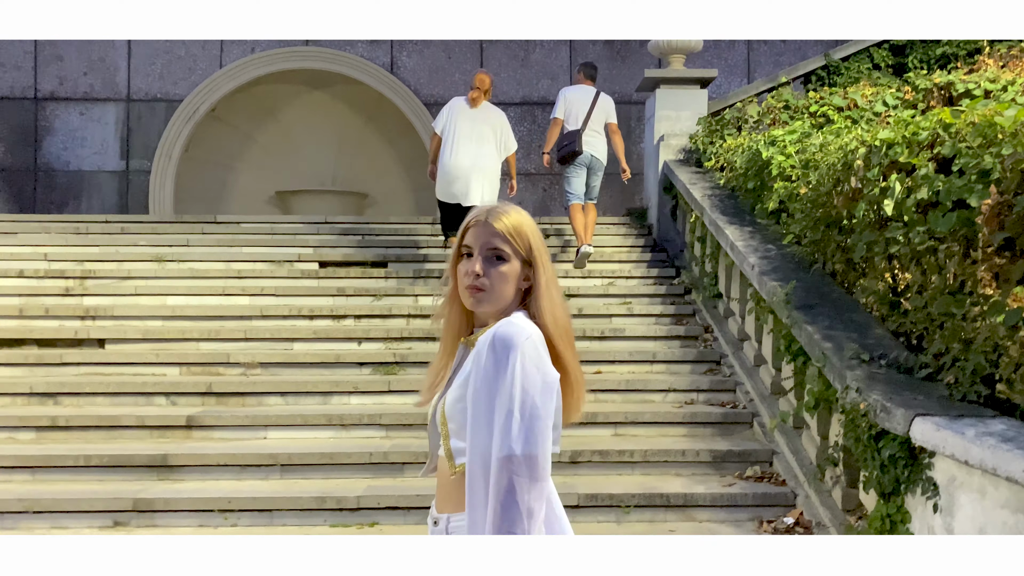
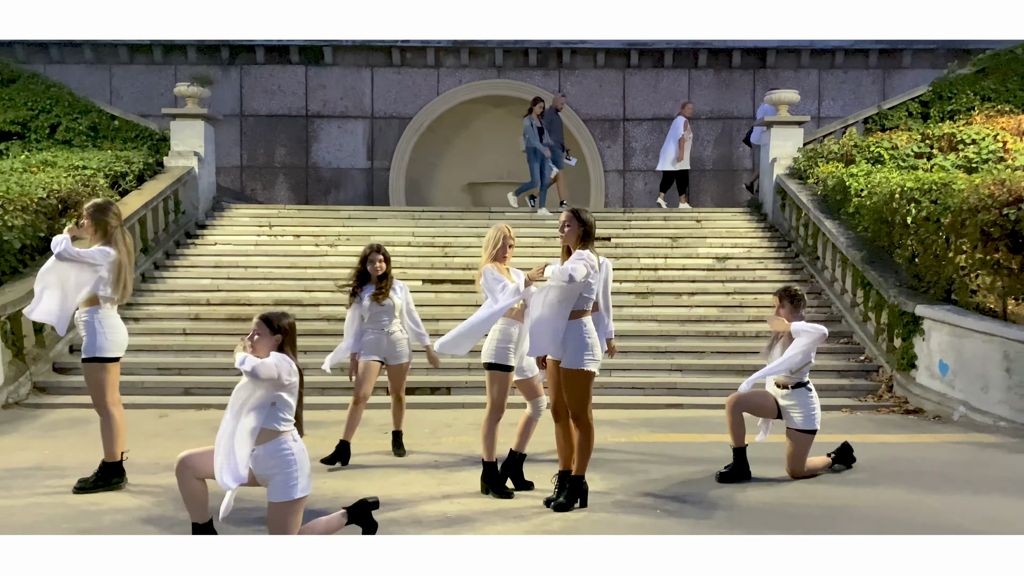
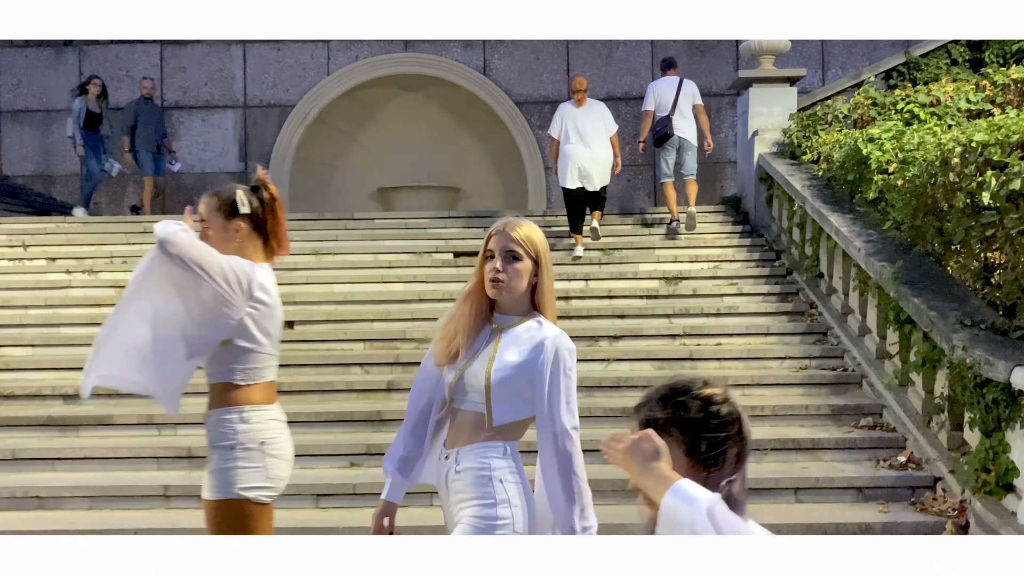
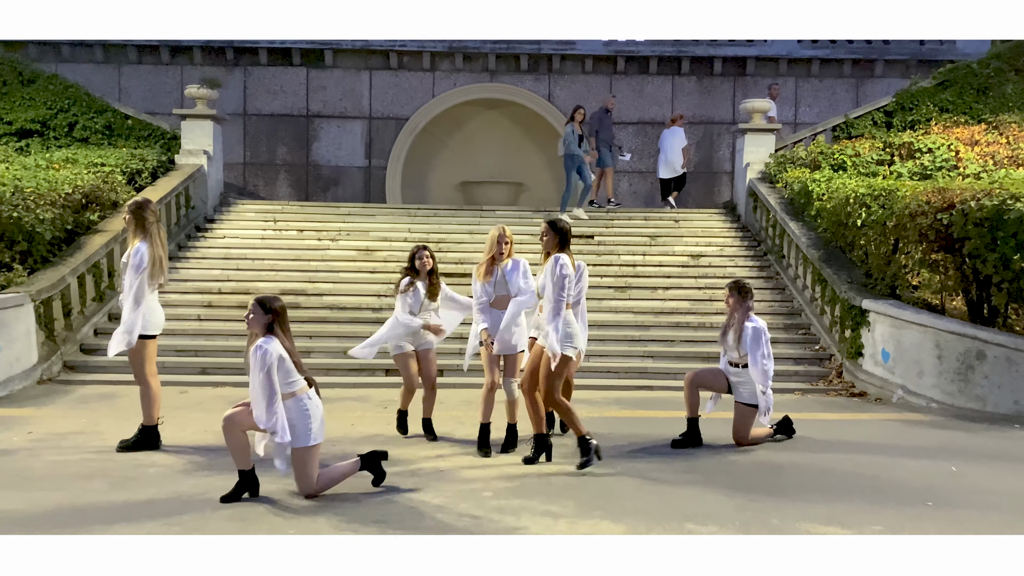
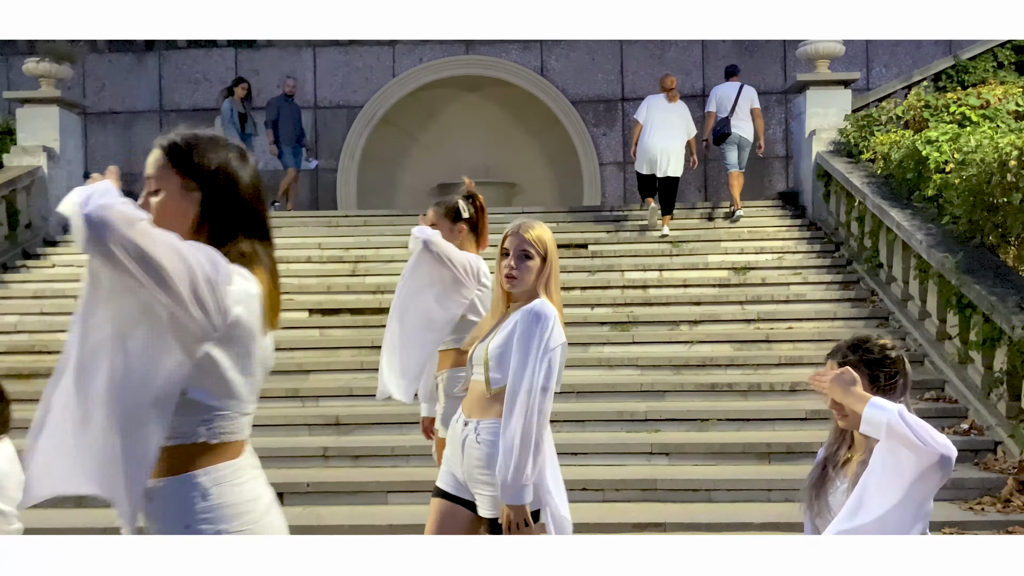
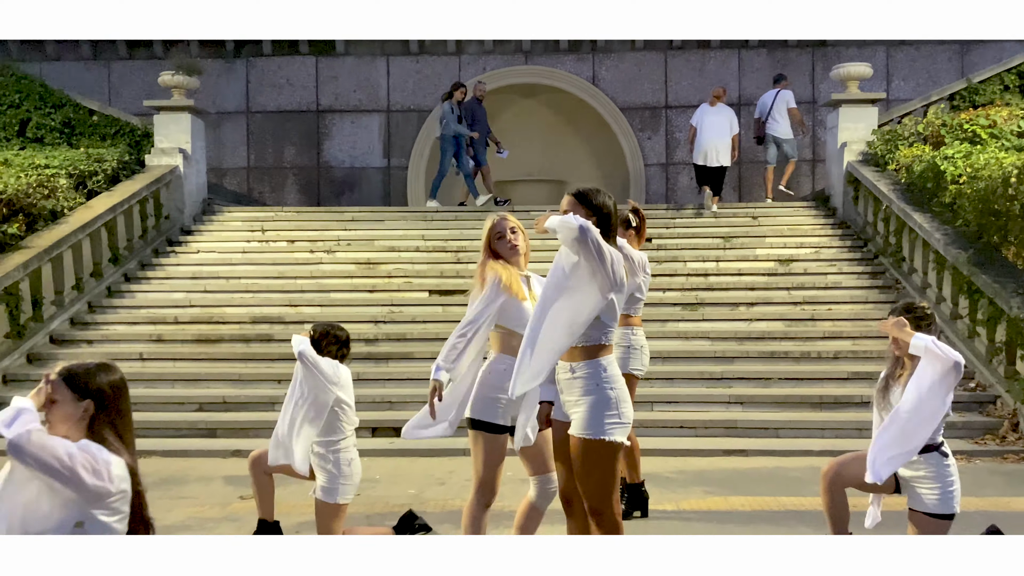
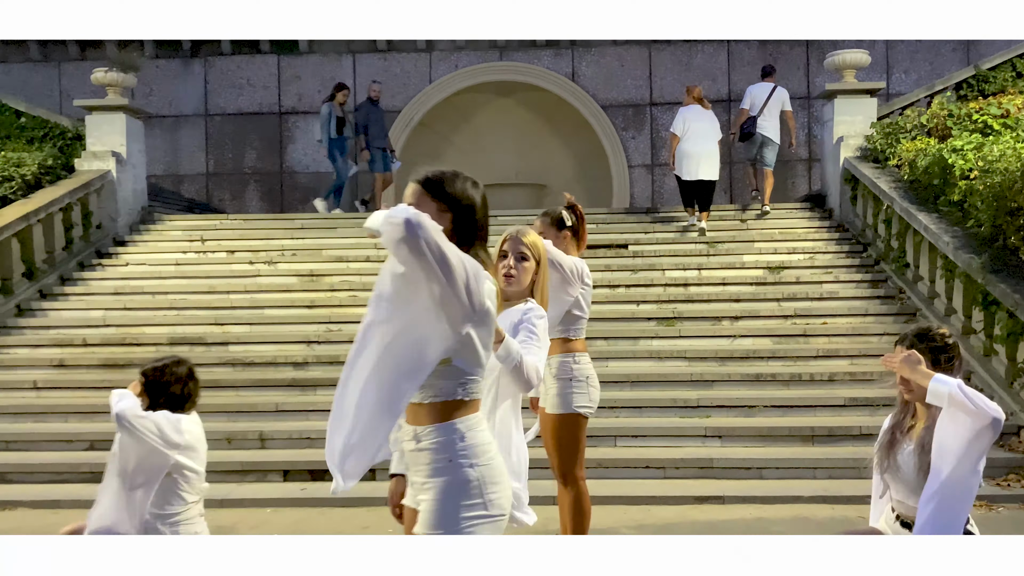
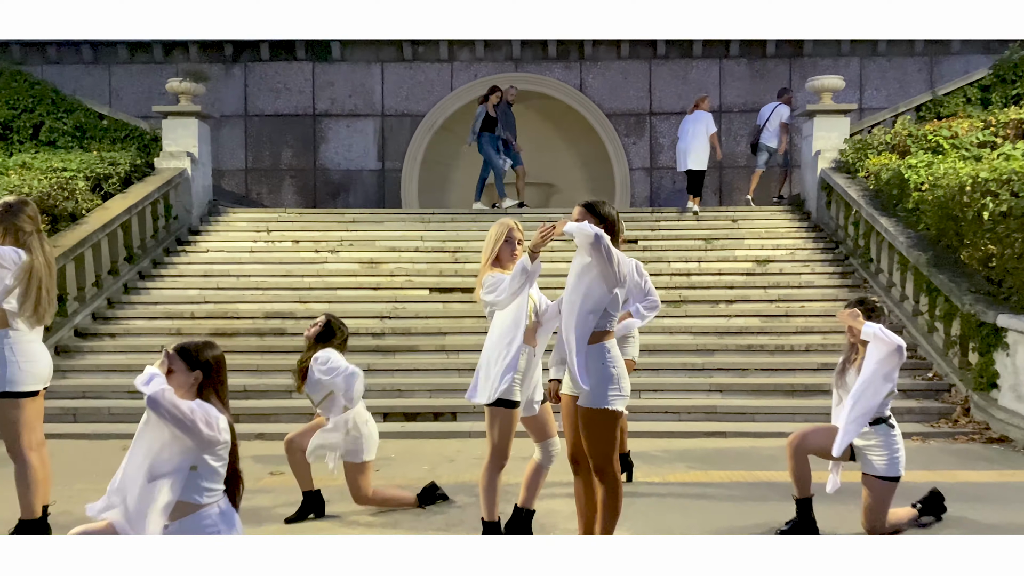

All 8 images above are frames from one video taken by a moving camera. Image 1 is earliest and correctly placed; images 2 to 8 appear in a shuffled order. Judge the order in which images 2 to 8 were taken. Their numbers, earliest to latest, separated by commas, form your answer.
3, 5, 7, 6, 8, 2, 4
